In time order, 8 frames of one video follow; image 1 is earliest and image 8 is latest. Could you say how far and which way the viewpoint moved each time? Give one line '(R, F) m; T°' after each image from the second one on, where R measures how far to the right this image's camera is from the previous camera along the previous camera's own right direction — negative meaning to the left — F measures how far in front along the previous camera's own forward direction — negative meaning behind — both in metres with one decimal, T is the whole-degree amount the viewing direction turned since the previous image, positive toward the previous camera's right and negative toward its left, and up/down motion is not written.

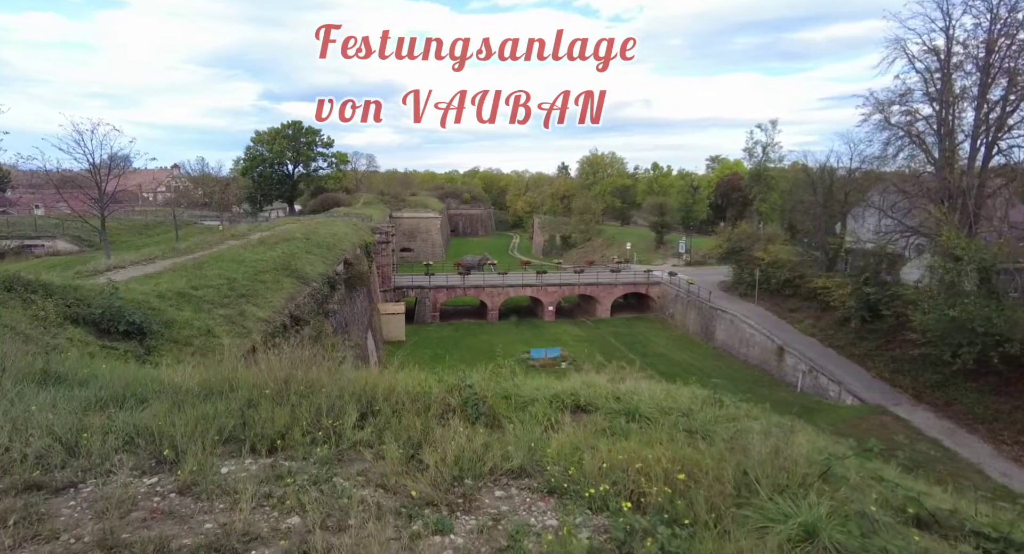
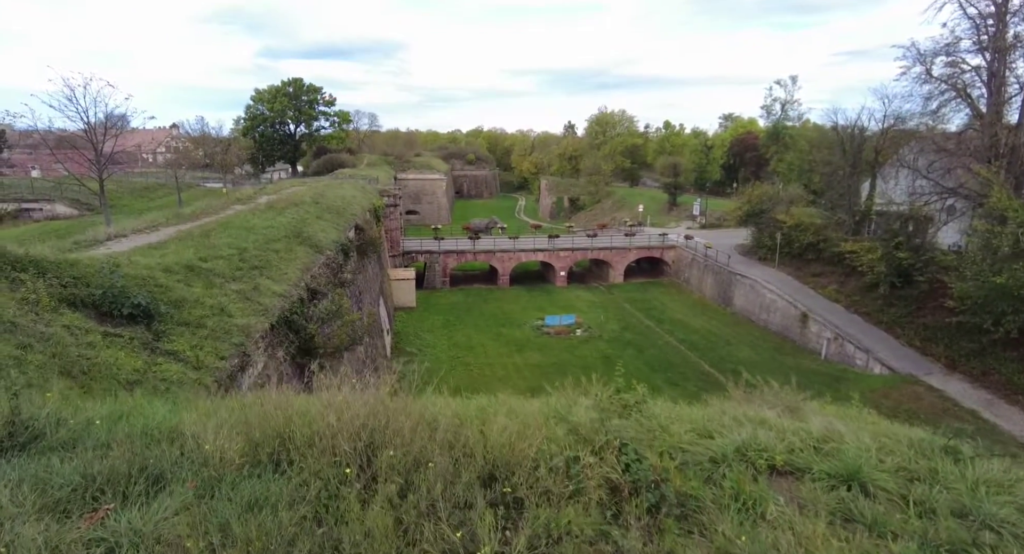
(-0.6, +0.9) m; 0°
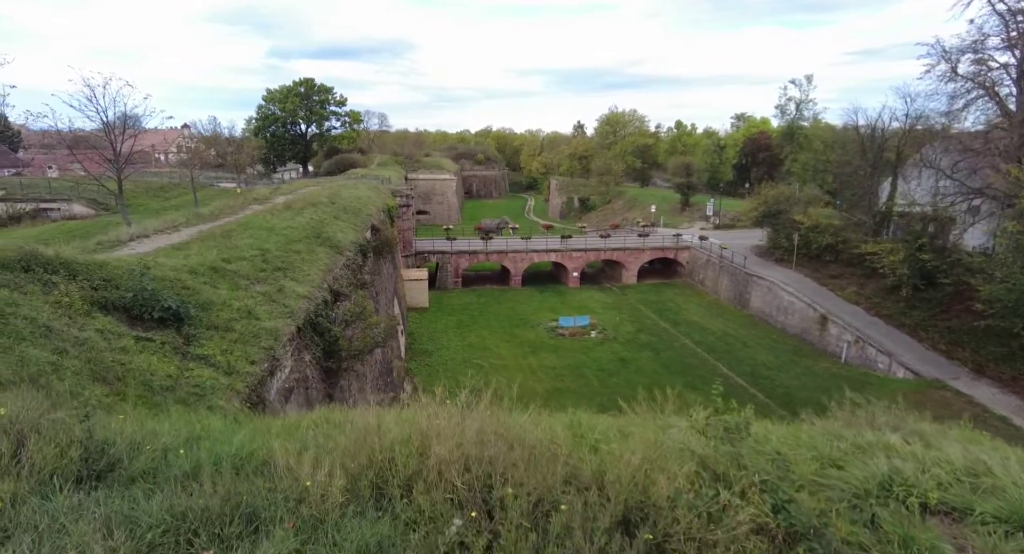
(-0.3, +0.2) m; -1°
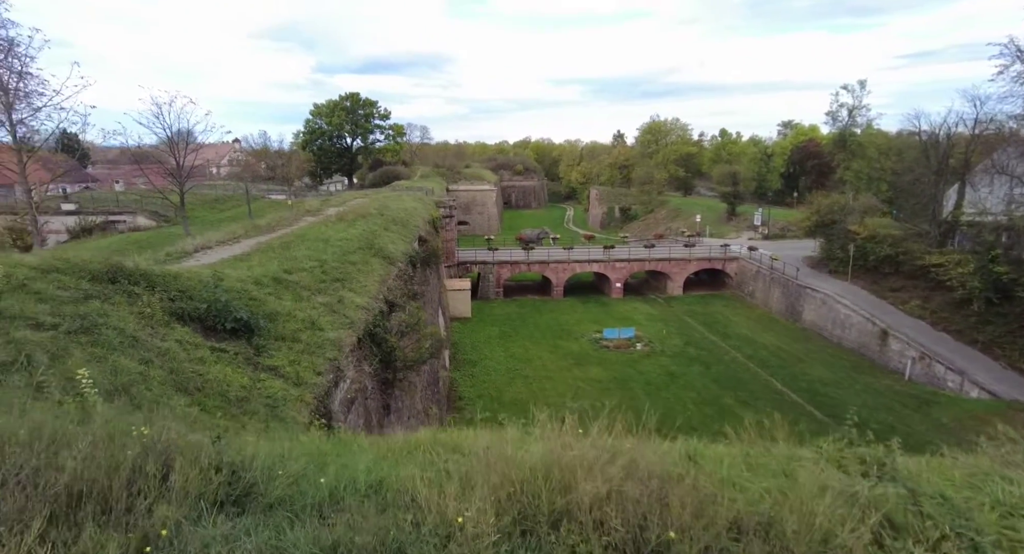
(-0.3, +0.1) m; -4°
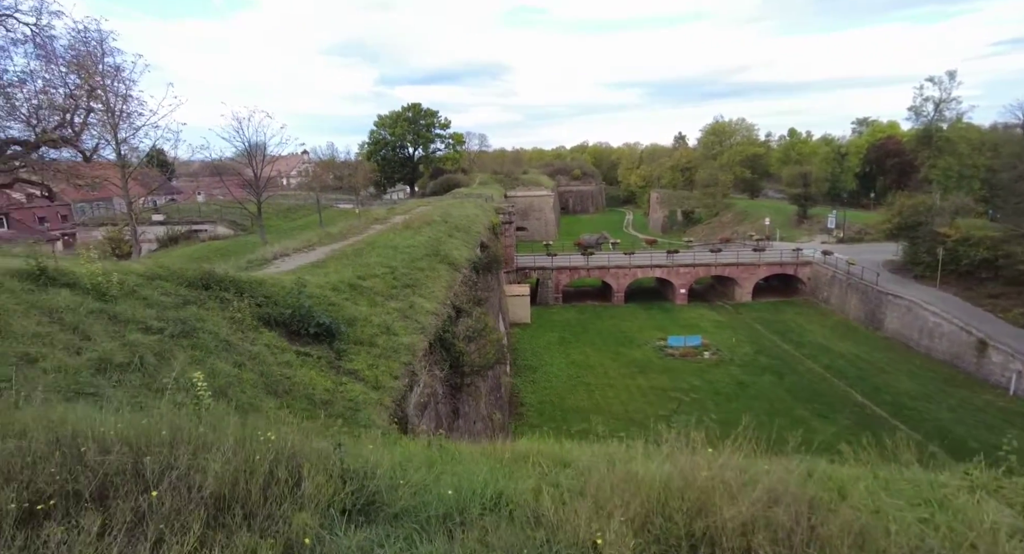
(-0.2, +0.1) m; -6°
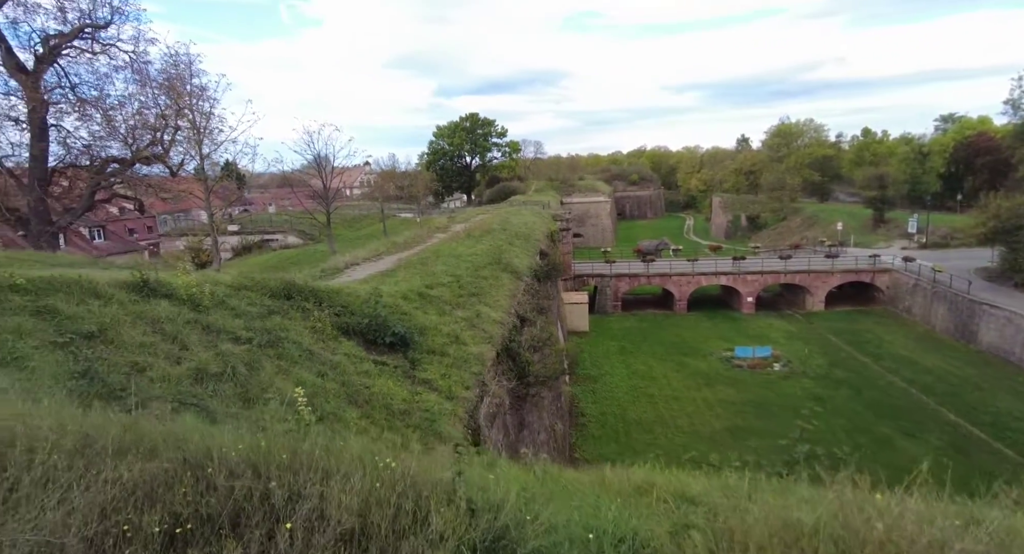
(-0.2, +0.1) m; -5°
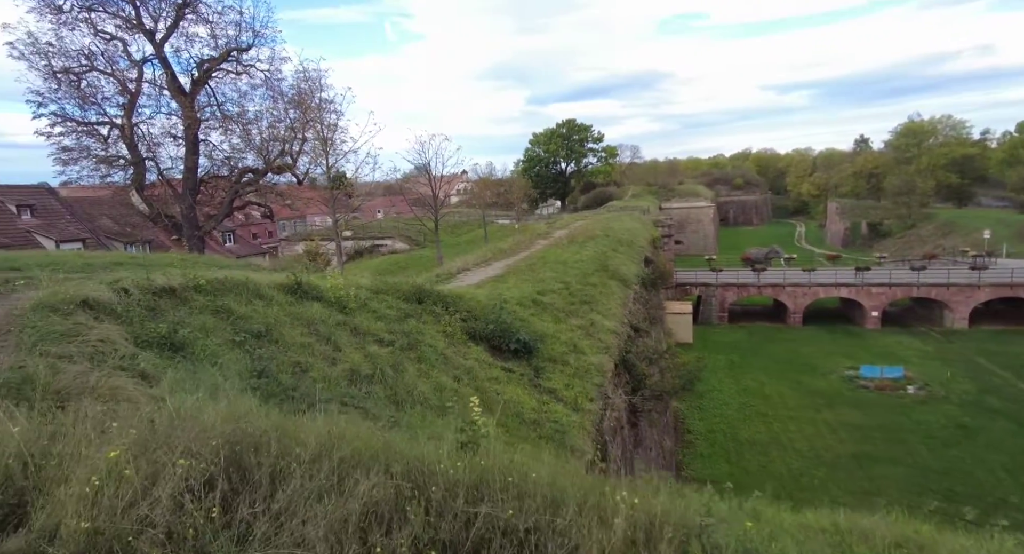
(-0.4, +0.1) m; -9°
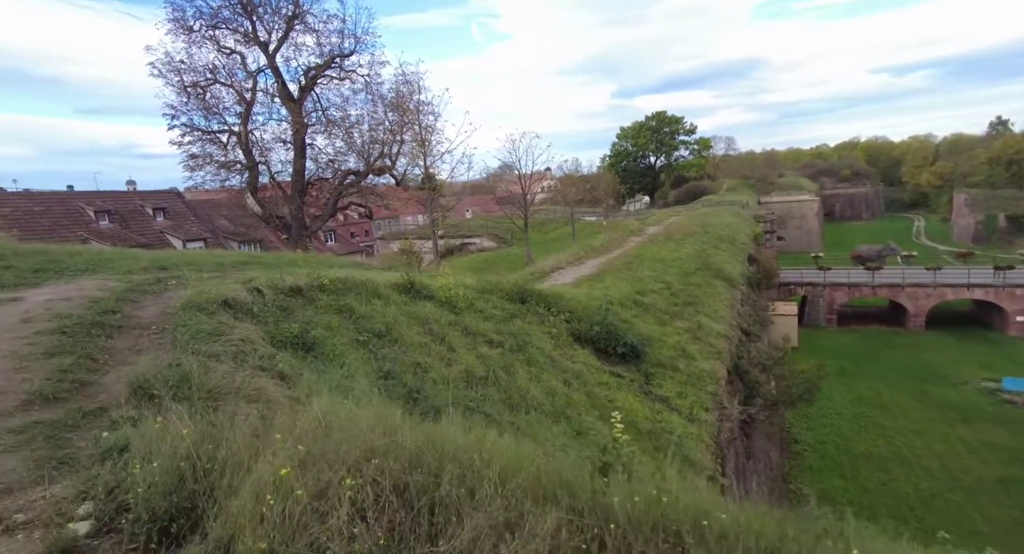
(-0.2, +0.2) m; -8°
